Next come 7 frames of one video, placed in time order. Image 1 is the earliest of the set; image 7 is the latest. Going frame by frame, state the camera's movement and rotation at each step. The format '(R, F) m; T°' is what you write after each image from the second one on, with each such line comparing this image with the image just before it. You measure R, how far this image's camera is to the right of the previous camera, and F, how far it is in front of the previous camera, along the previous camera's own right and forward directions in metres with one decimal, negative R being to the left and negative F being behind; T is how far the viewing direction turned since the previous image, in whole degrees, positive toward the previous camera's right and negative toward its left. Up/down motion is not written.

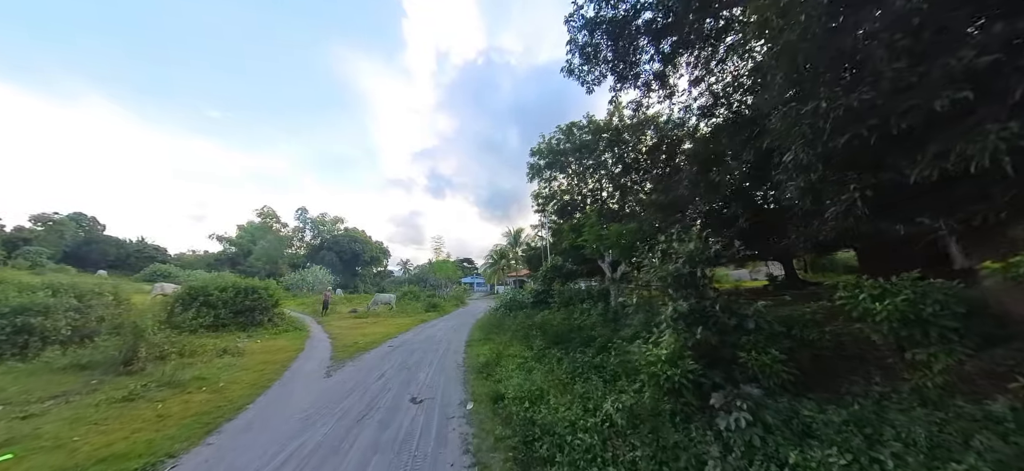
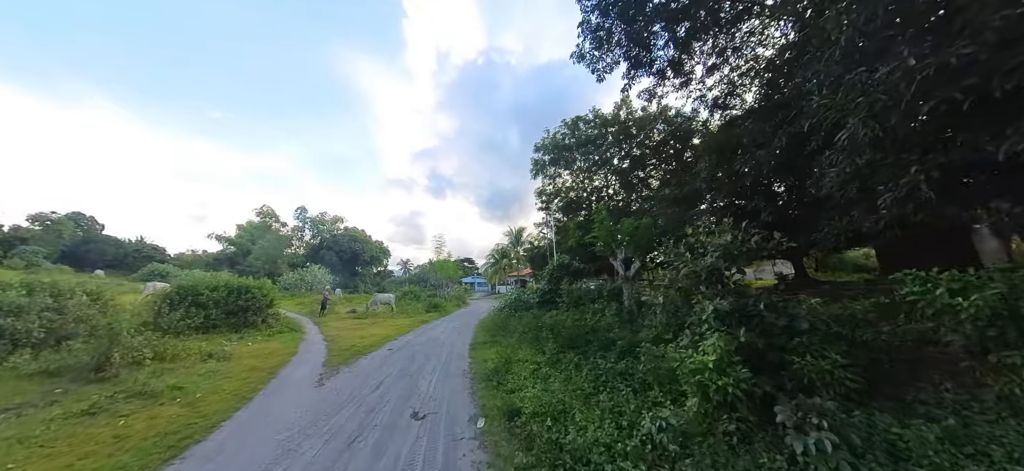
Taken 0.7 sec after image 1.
(-0.2, +0.6) m; 0°
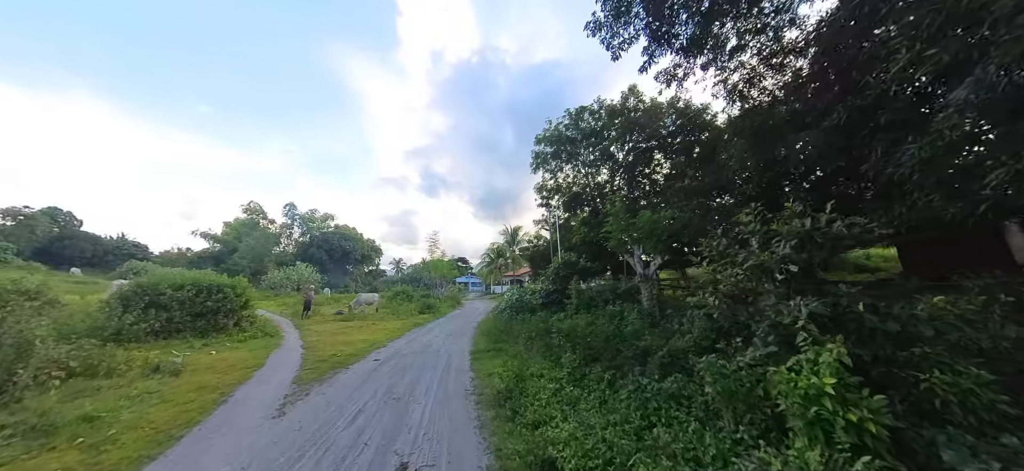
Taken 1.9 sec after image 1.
(-0.3, +1.1) m; +1°
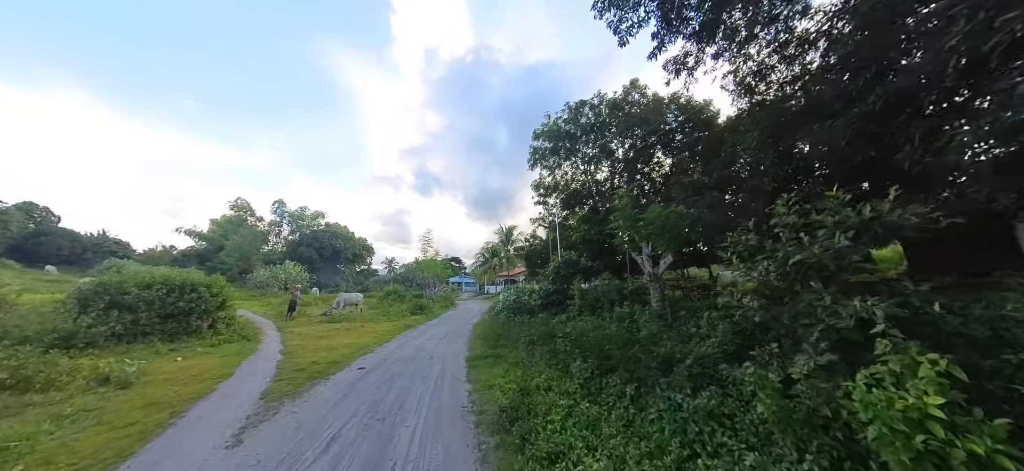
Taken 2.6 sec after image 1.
(-0.2, +0.6) m; +1°
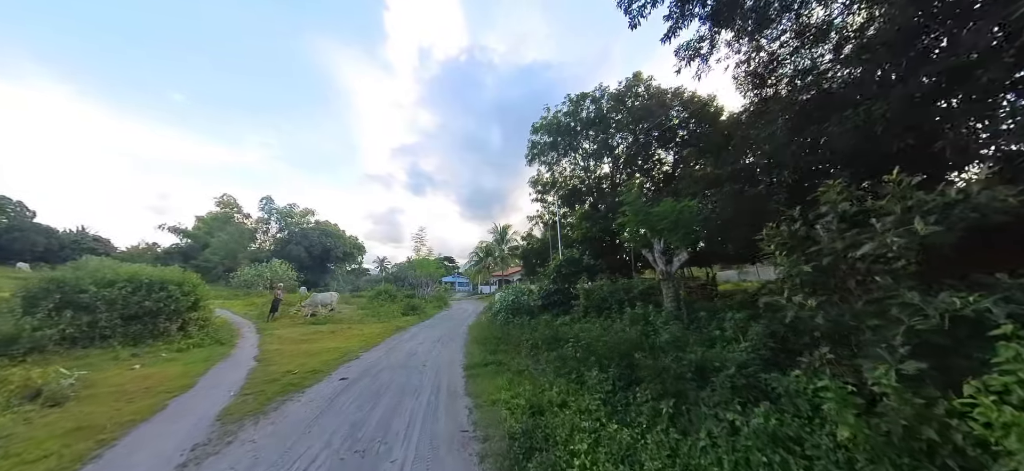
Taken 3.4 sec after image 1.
(-0.2, +0.7) m; +1°
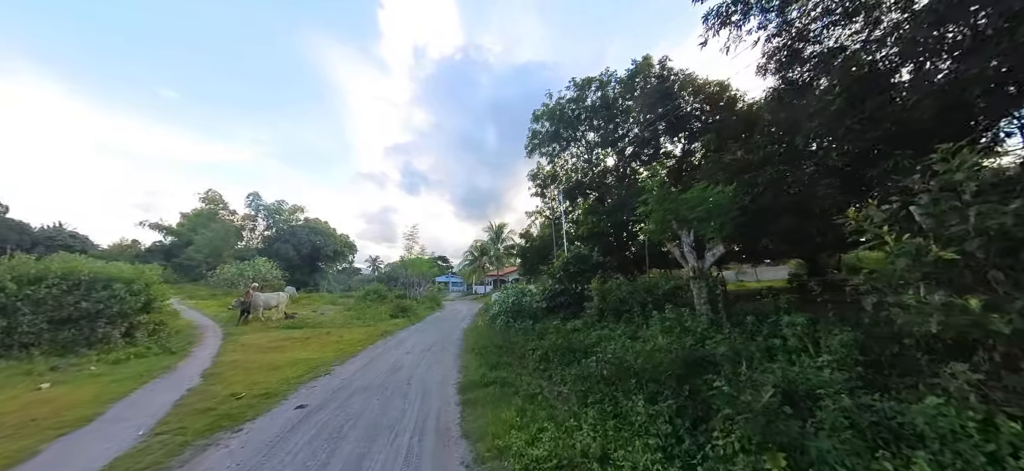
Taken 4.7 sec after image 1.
(-0.2, +1.2) m; +1°
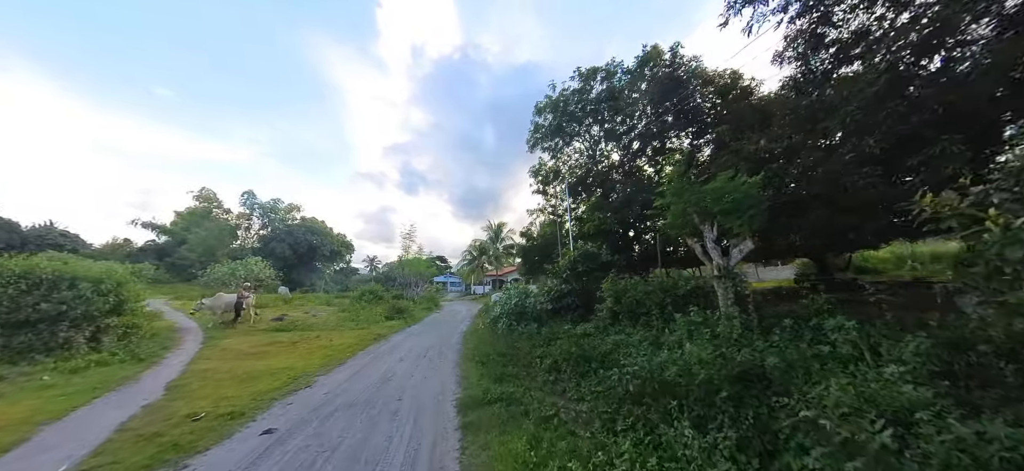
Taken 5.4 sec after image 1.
(-0.1, +0.6) m; 0°
